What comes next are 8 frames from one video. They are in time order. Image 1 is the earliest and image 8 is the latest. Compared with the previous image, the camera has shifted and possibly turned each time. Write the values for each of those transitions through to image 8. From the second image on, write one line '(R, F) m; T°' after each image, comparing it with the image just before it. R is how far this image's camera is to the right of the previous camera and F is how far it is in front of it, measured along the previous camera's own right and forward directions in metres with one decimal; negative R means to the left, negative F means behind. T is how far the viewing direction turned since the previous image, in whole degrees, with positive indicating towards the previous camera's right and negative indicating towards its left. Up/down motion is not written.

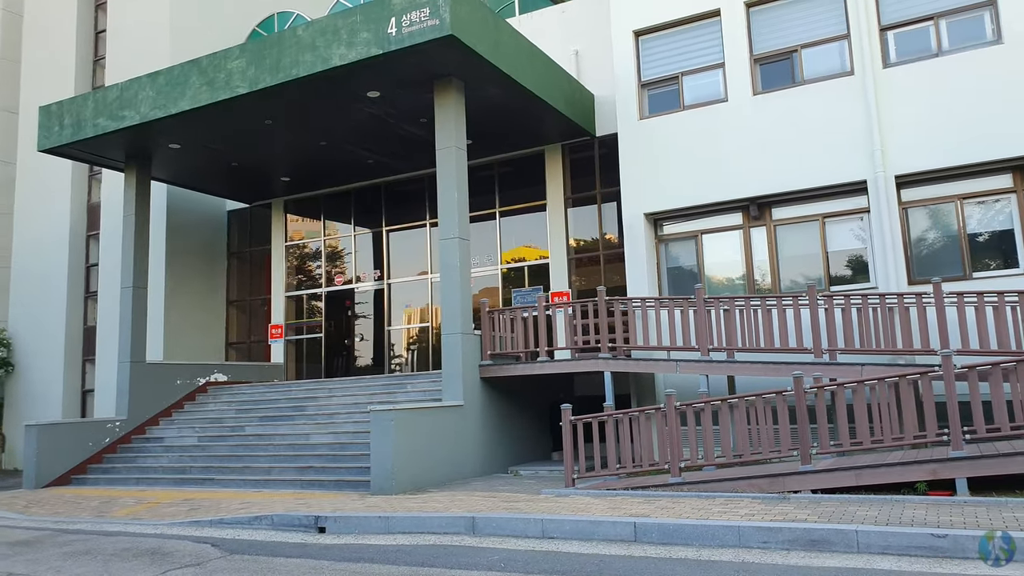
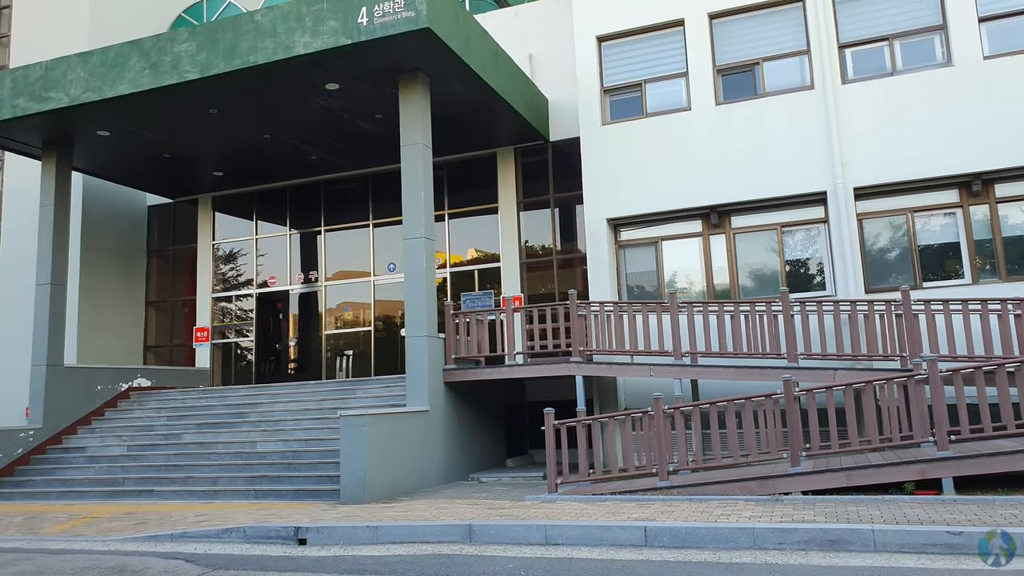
(-0.9, +0.3) m; +7°
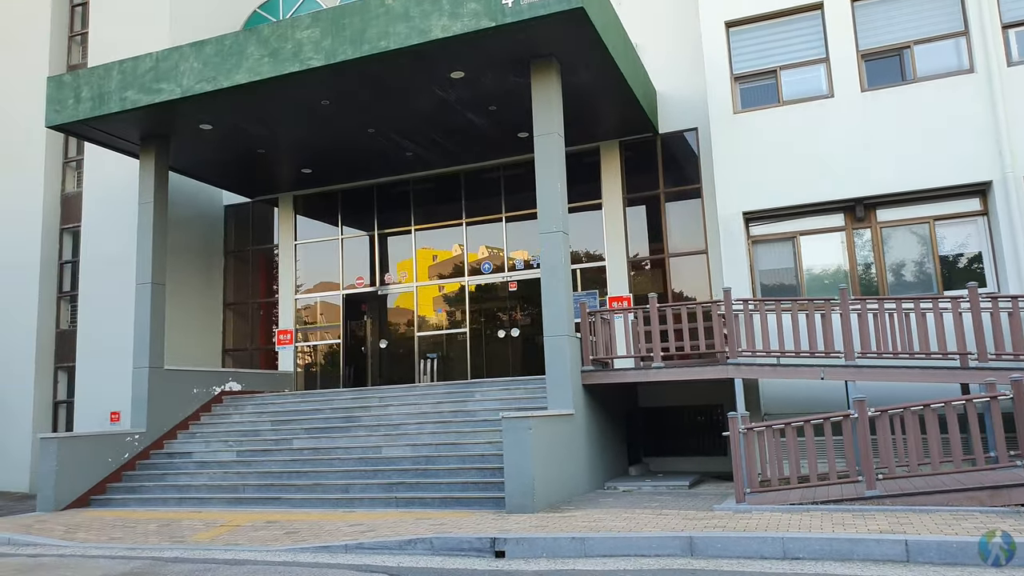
(-1.8, +0.6) m; -1°
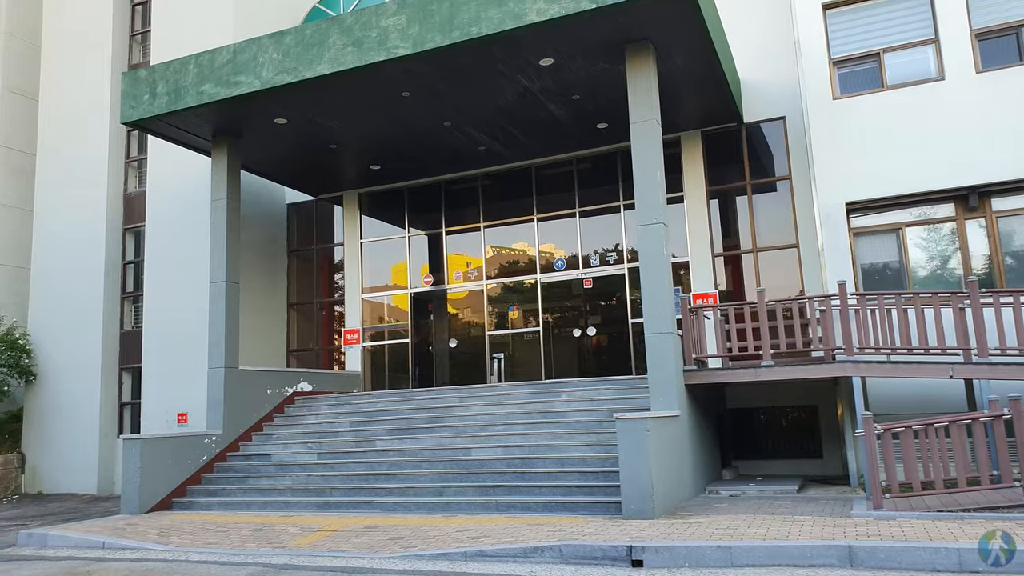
(-0.9, +0.4) m; -2°
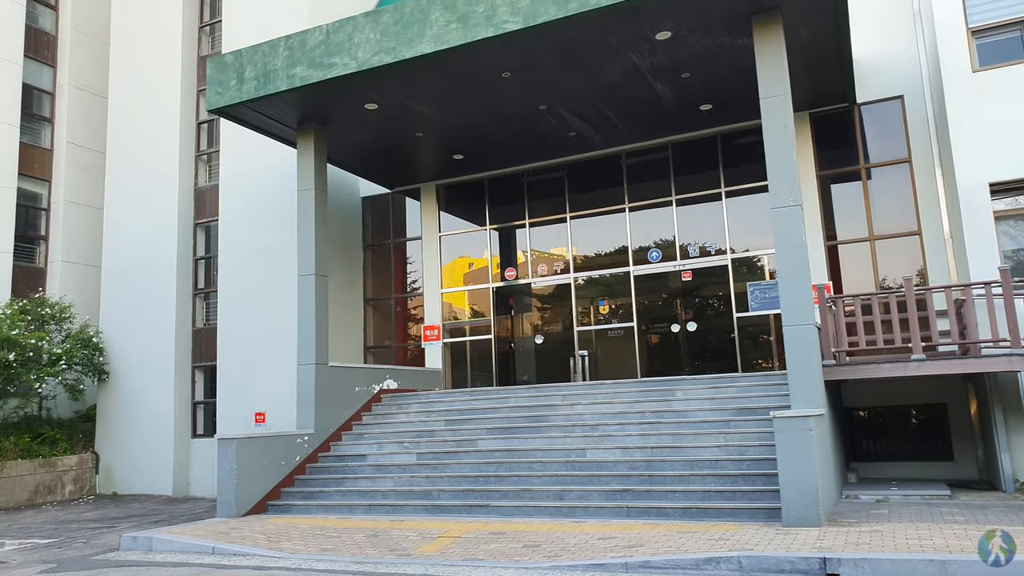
(-1.1, +0.7) m; -2°
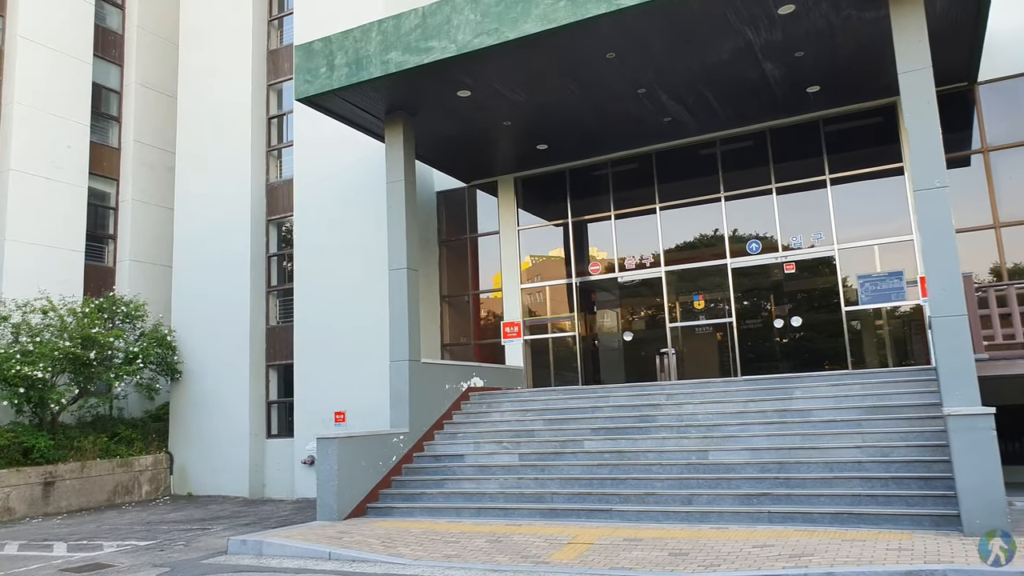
(-1.1, +0.5) m; -2°
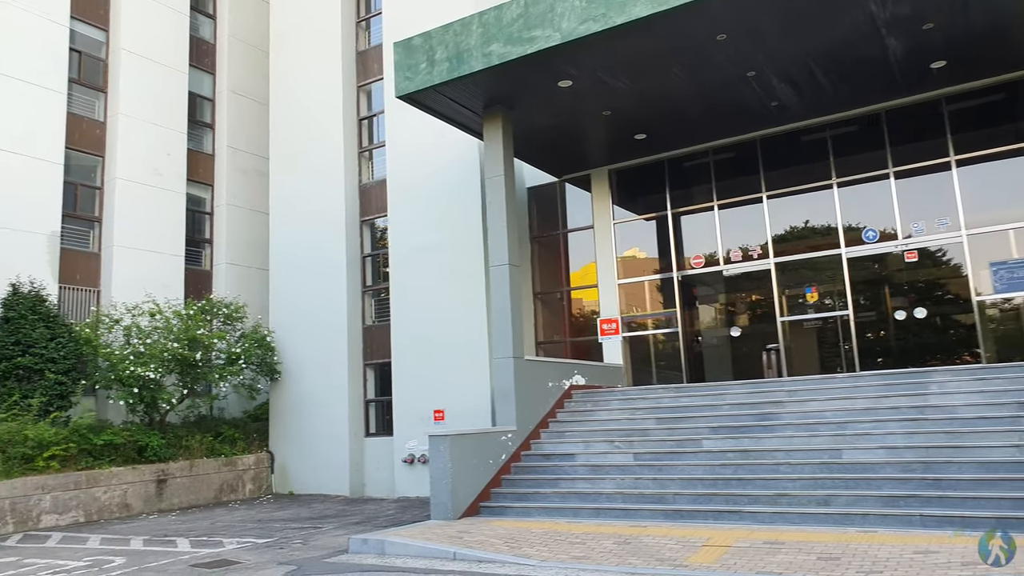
(-0.6, +0.3) m; -5°
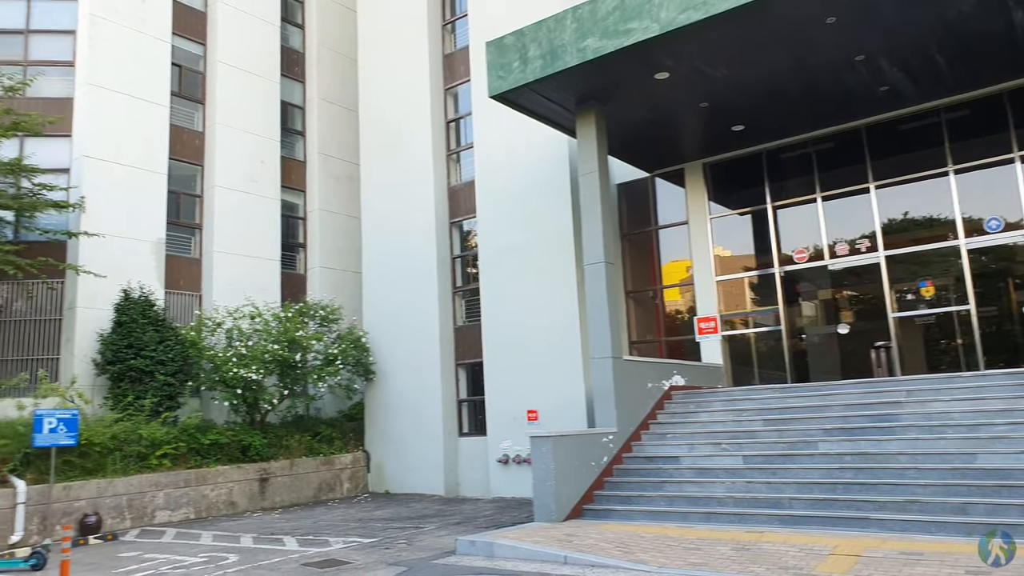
(-0.3, +0.2) m; -6°
